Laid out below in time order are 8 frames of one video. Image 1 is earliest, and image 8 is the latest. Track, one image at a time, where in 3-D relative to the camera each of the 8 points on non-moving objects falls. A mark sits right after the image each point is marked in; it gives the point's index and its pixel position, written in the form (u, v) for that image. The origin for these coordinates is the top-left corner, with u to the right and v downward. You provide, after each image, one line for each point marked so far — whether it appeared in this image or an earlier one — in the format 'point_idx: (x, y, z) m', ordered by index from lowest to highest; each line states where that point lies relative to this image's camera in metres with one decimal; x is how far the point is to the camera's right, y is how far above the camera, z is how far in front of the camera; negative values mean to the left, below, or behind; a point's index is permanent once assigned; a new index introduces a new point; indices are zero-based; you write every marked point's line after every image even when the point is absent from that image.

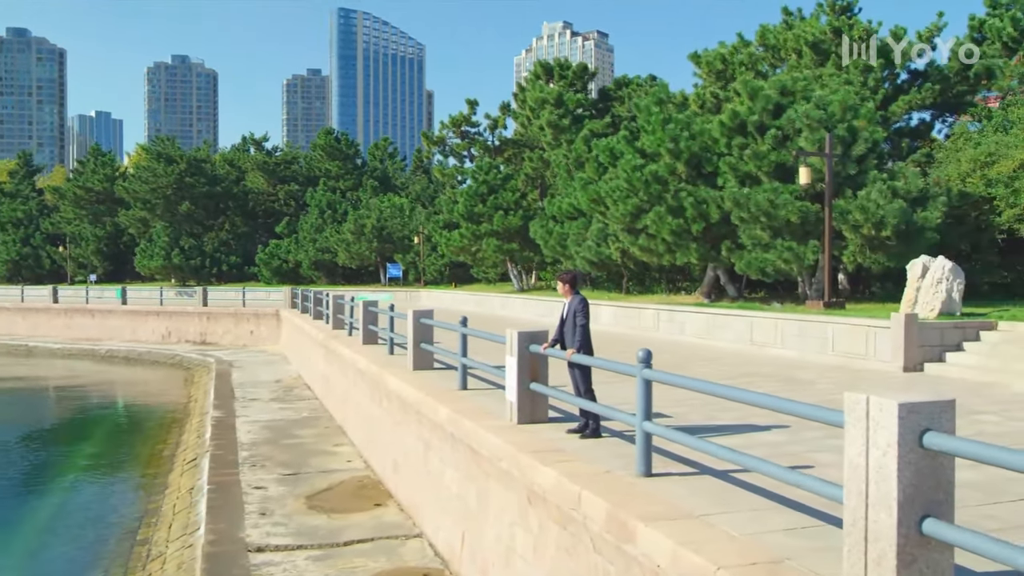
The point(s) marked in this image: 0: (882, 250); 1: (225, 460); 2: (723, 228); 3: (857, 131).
0: (+7.3, +0.7, +17.4) m
1: (-5.3, -3.2, +16.4) m
2: (+4.7, +1.4, +19.9) m
3: (+7.0, +3.2, +17.9) m
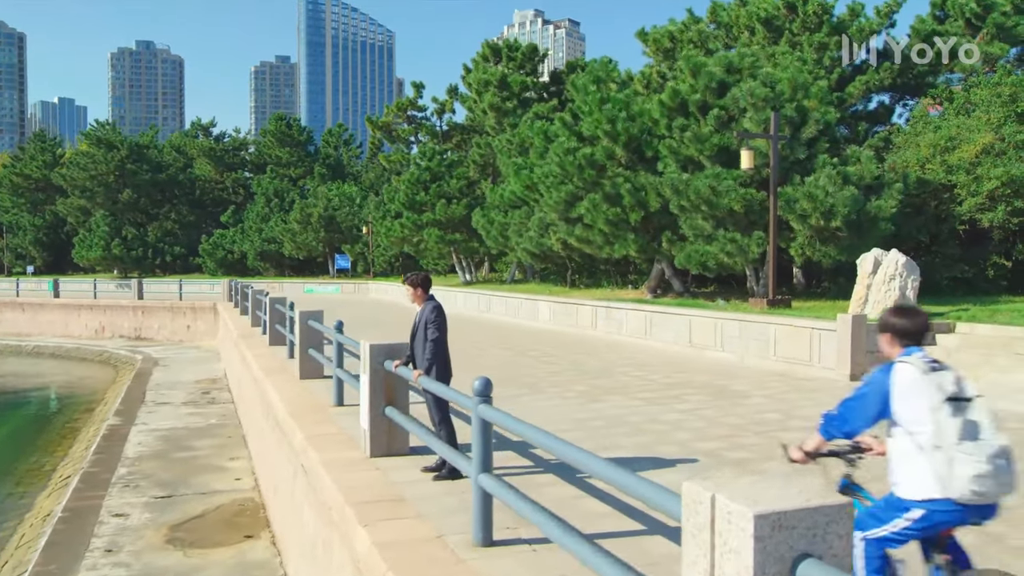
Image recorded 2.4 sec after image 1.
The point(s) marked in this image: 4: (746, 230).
0: (+5.8, +0.8, +15.8) m
1: (-6.8, -3.2, +14.5) m
2: (+3.1, +1.5, +18.2) m
3: (+5.5, +3.3, +16.3) m
4: (+4.4, +1.1, +16.5) m
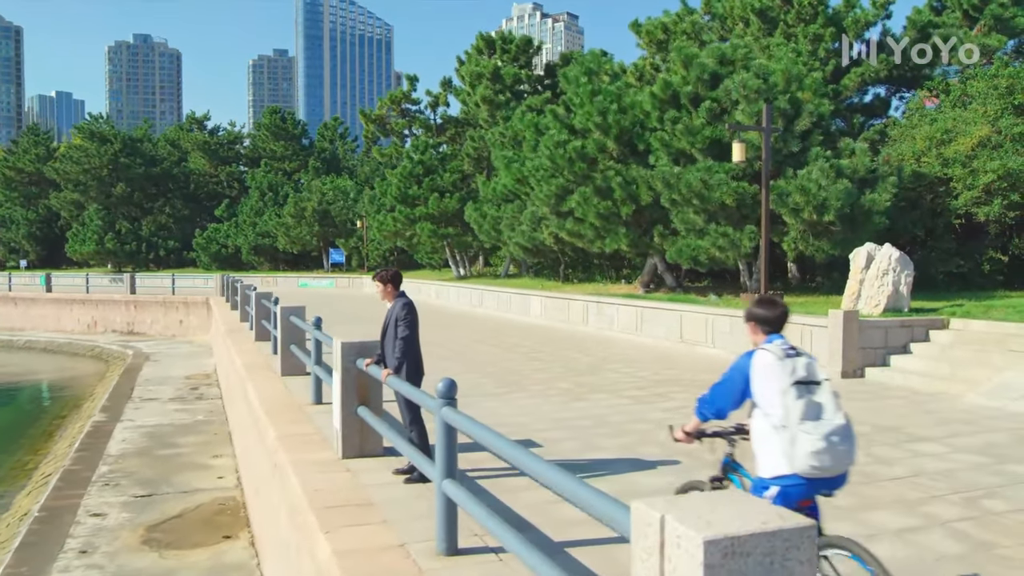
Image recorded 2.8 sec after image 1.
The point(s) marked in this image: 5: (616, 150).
0: (+5.6, +0.9, +15.6) m
1: (-7.0, -3.1, +14.3) m
2: (+2.9, +1.6, +18.0) m
3: (+5.2, +3.3, +16.0) m
4: (+4.1, +1.2, +16.2) m
5: (+2.2, +2.9, +18.6) m
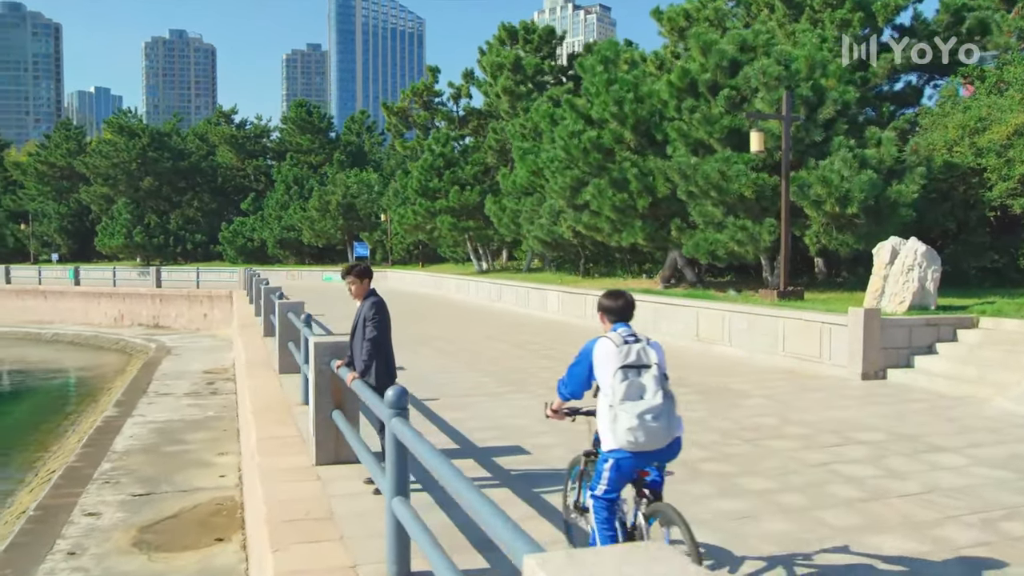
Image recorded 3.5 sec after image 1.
0: (+5.7, +1.0, +14.9) m
1: (-6.9, -3.0, +14.1) m
2: (+3.2, +1.7, +17.4) m
3: (+5.4, +3.4, +15.3) m
4: (+4.3, +1.2, +15.6) m
5: (+2.5, +3.0, +18.0) m
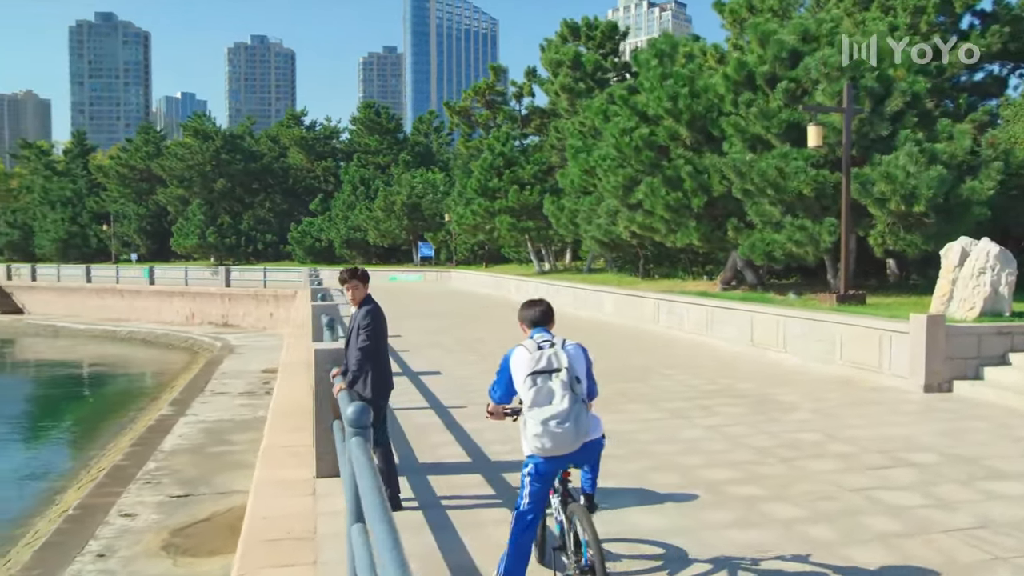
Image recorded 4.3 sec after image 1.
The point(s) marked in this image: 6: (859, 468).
0: (+6.4, +0.9, +13.9) m
1: (-6.2, -3.0, +14.2) m
2: (+4.1, +1.6, +16.6) m
3: (+6.2, +3.4, +14.4) m
4: (+5.1, +1.2, +14.7) m
5: (+3.5, +3.0, +17.3) m
6: (+2.7, -1.4, +6.8) m
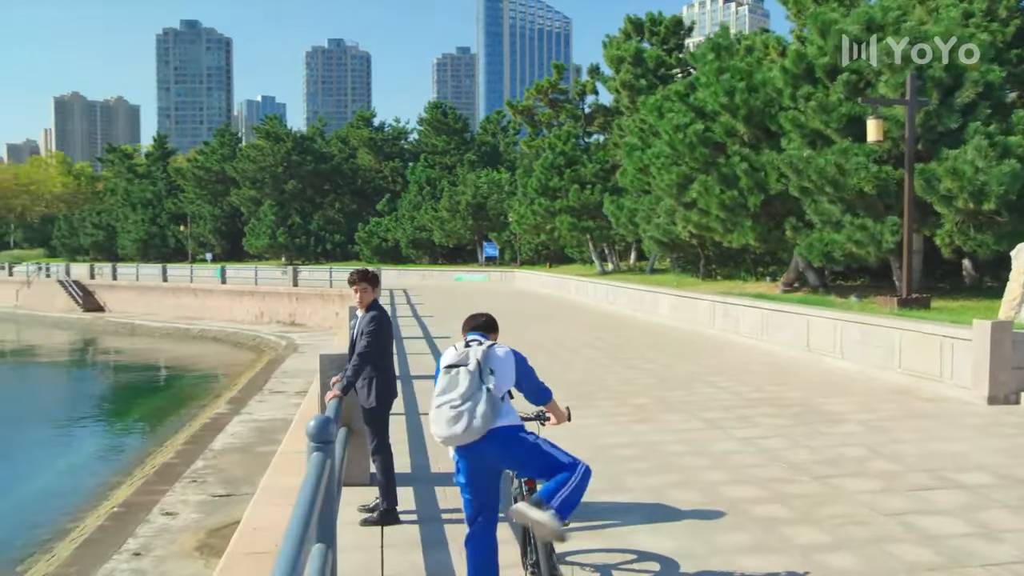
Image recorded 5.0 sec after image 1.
0: (+7.1, +0.9, +13.1) m
1: (-5.5, -3.0, +14.3) m
2: (+5.0, +1.6, +15.9) m
3: (+6.9, +3.3, +13.5) m
4: (+5.8, +1.2, +14.0) m
5: (+4.4, +2.9, +16.6) m
6: (+2.8, -1.4, +6.3) m
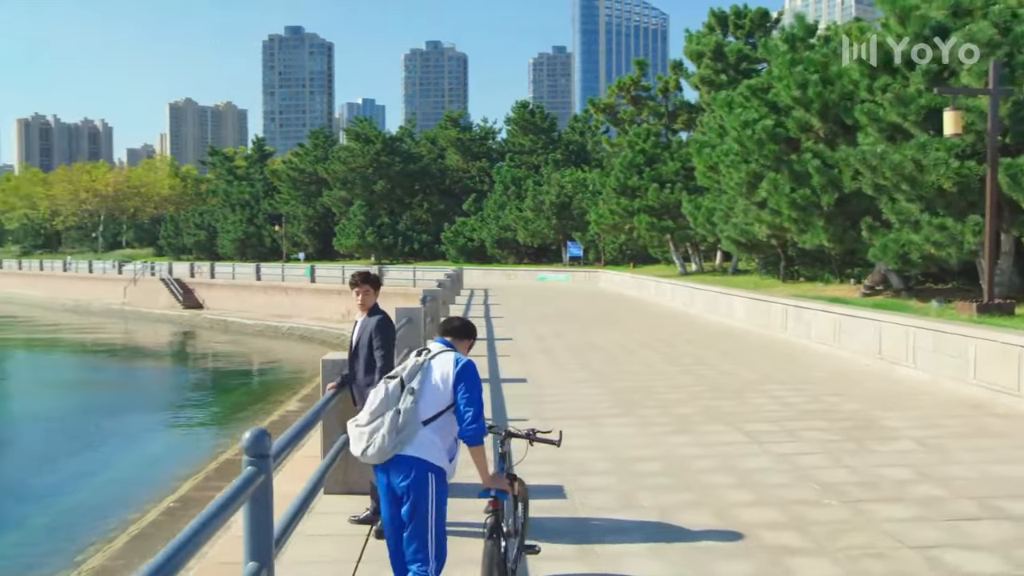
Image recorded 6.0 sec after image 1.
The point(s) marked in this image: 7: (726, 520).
0: (+7.8, +0.8, +12.0) m
1: (-4.6, -3.0, +14.6) m
2: (+6.0, +1.5, +15.0) m
3: (+7.7, +3.2, +12.4) m
4: (+6.7, +1.1, +13.0) m
5: (+5.6, +2.9, +15.8) m
6: (+2.7, -1.5, +5.7) m
7: (+1.4, -1.5, +5.8) m
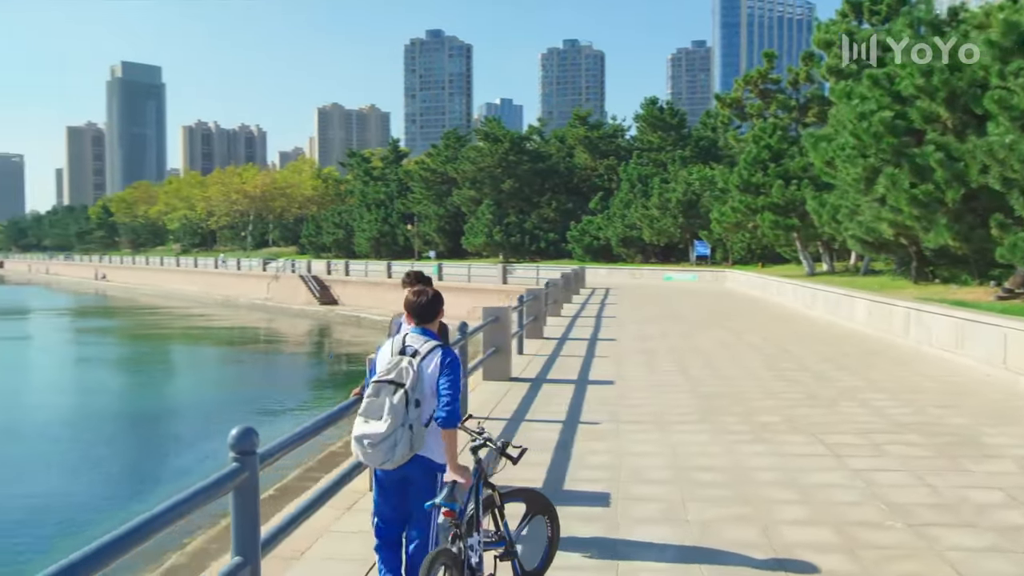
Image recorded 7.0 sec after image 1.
0: (+8.9, +0.7, +10.5) m
1: (-3.0, -3.0, +15.0) m
2: (+7.6, +1.5, +13.8) m
3: (+8.8, +3.2, +11.0) m
4: (+7.9, +1.0, +11.7) m
5: (+7.3, +2.8, +14.7) m
6: (+2.9, -1.5, +5.1) m
7: (+1.6, -1.5, +5.4) m
